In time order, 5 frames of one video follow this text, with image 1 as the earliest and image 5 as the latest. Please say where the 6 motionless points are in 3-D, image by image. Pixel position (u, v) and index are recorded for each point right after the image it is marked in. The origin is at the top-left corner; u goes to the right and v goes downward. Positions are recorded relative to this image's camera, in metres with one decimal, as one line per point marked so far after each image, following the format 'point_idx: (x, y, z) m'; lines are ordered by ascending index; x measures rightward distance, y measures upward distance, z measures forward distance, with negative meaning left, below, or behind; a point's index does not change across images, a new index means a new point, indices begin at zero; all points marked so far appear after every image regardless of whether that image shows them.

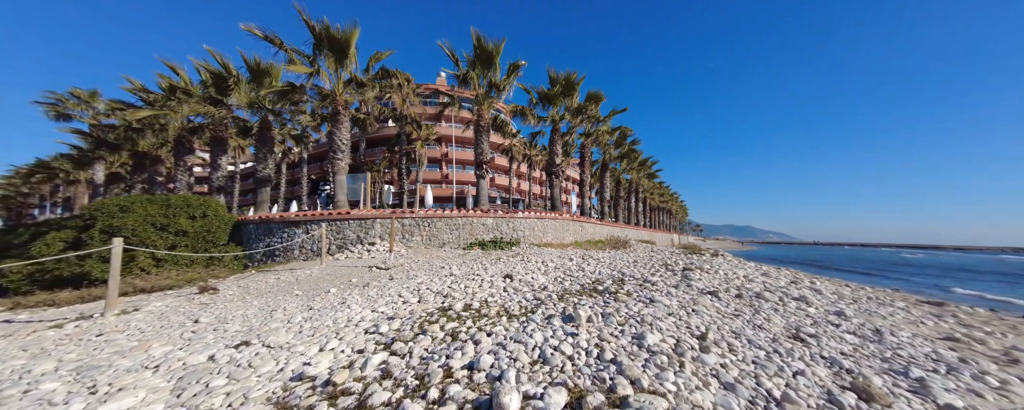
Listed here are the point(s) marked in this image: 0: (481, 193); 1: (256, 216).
0: (-1.6, +0.6, +14.5) m
1: (-10.2, -0.5, +11.1) m
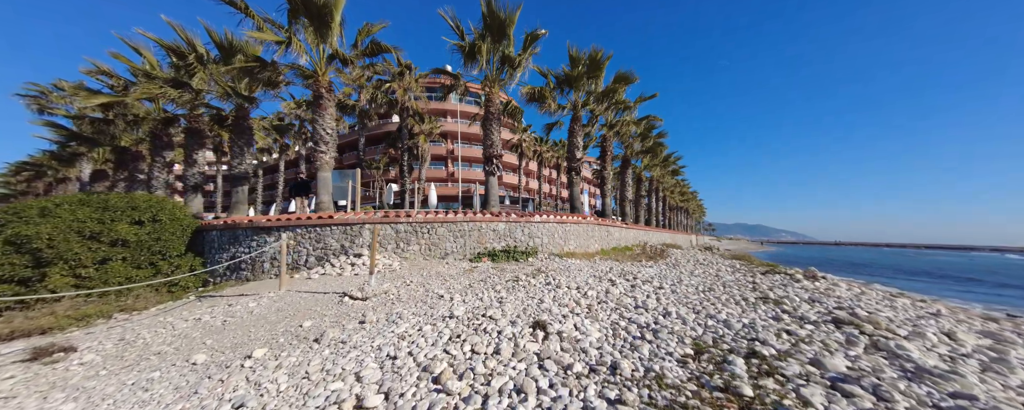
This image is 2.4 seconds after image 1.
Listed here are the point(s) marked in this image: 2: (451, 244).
0: (-1.0, +0.5, +12.4) m
1: (-9.6, -0.5, +9.2) m
2: (-2.2, -1.4, +10.3) m
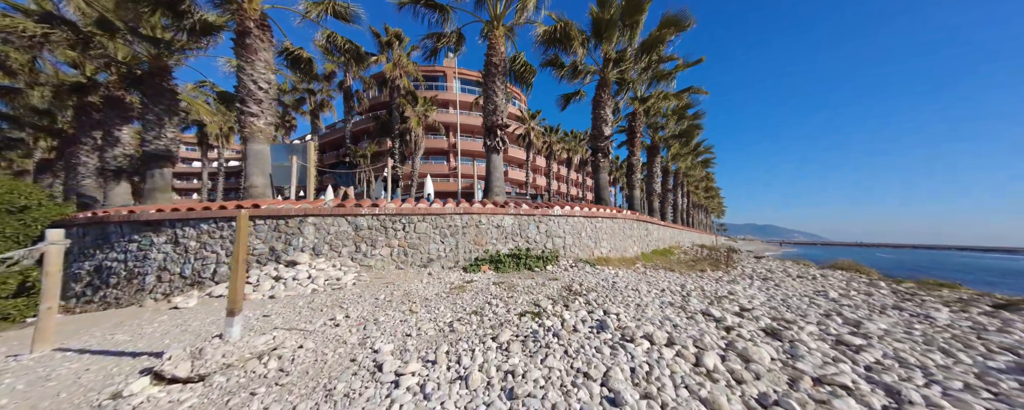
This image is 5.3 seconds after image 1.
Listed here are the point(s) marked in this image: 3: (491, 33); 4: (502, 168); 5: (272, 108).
0: (-0.6, +0.9, +9.2) m
1: (-9.4, -0.2, +6.2) m
2: (-1.9, -1.0, +7.2) m
3: (-0.7, +5.3, +8.7) m
4: (-0.4, +1.2, +9.3) m
5: (-6.4, +2.6, +7.5) m
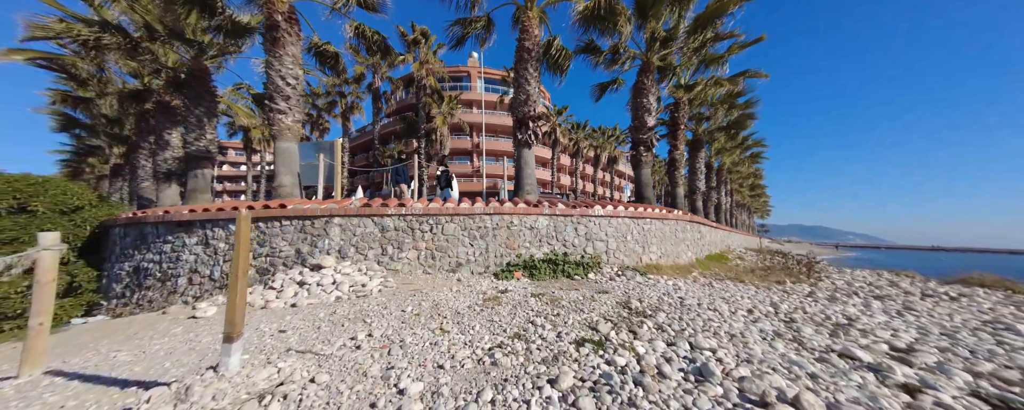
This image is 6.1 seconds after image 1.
0: (+0.4, +0.9, +8.5) m
1: (-8.5, -0.2, +6.2) m
2: (-1.0, -1.0, +6.6) m
3: (+0.3, +5.3, +8.0) m
4: (+0.7, +1.2, +8.5) m
5: (-5.5, +2.6, +7.3) m
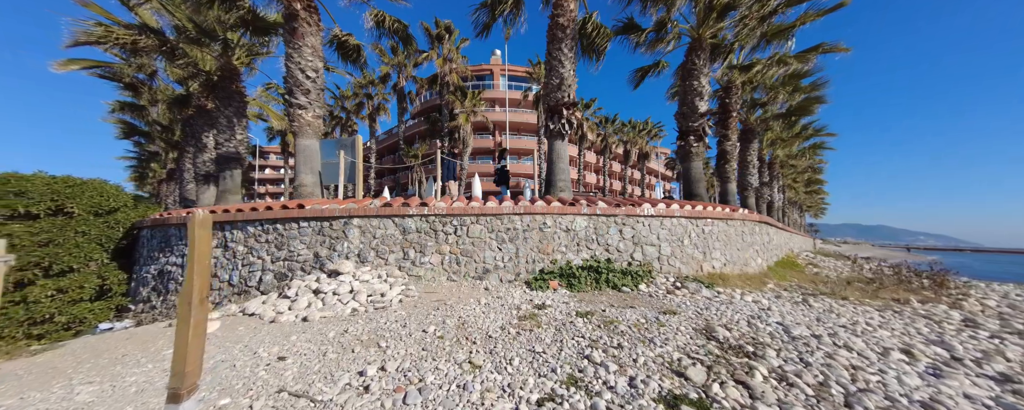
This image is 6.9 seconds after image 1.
0: (+1.3, +1.0, +7.6) m
1: (-7.8, -0.2, +6.1) m
2: (-0.3, -1.0, +5.8) m
3: (+1.1, +5.3, +7.1) m
4: (+1.6, +1.3, +7.6) m
5: (-4.7, +2.6, +6.9) m
